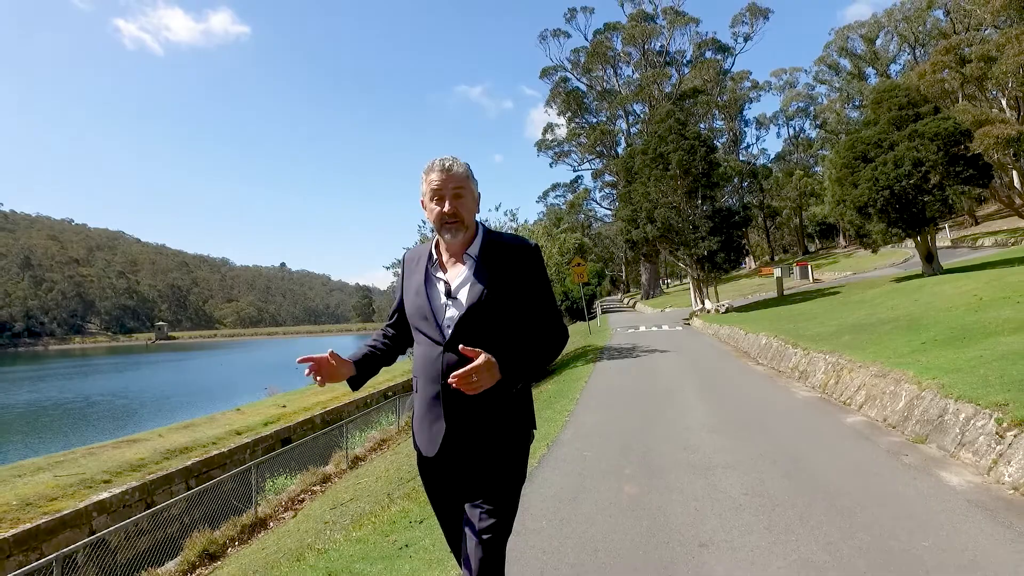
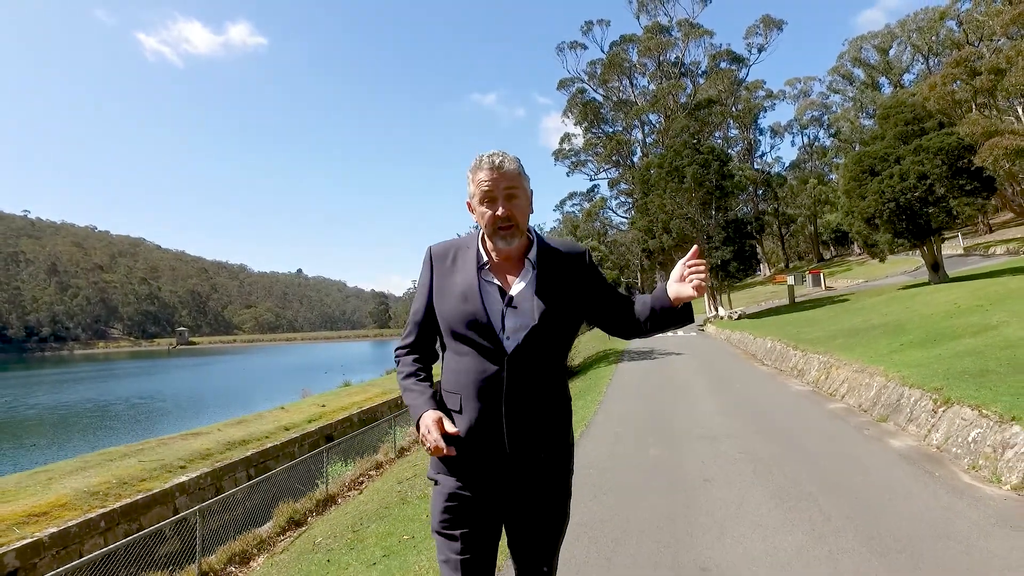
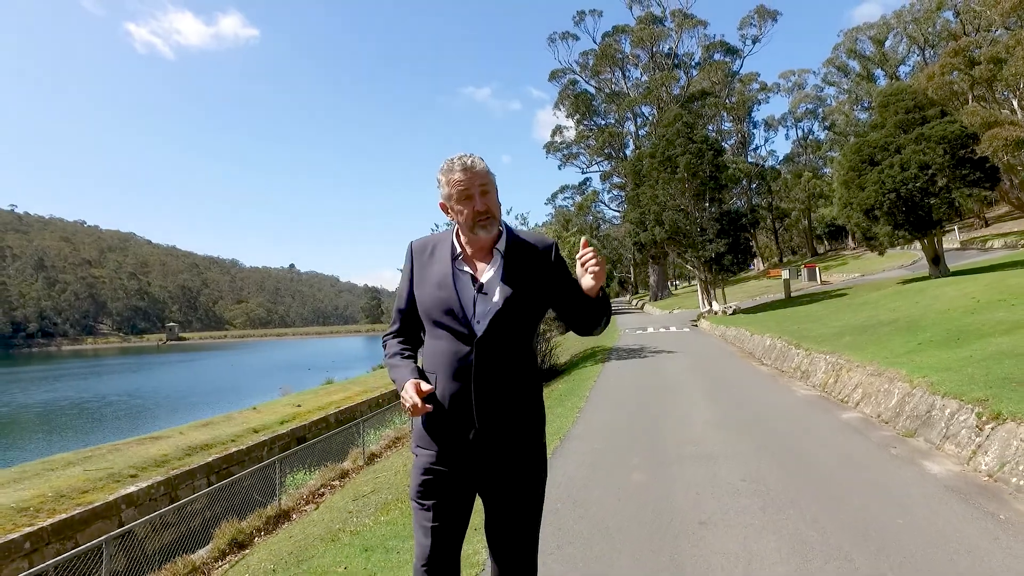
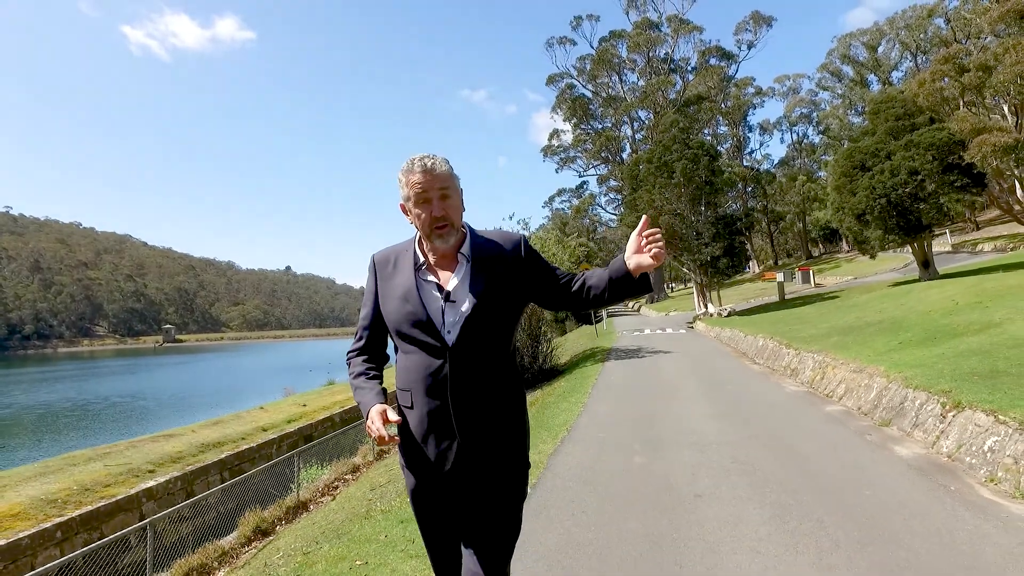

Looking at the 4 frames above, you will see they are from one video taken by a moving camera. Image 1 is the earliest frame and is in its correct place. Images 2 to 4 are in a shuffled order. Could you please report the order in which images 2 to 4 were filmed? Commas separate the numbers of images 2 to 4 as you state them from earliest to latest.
3, 4, 2
